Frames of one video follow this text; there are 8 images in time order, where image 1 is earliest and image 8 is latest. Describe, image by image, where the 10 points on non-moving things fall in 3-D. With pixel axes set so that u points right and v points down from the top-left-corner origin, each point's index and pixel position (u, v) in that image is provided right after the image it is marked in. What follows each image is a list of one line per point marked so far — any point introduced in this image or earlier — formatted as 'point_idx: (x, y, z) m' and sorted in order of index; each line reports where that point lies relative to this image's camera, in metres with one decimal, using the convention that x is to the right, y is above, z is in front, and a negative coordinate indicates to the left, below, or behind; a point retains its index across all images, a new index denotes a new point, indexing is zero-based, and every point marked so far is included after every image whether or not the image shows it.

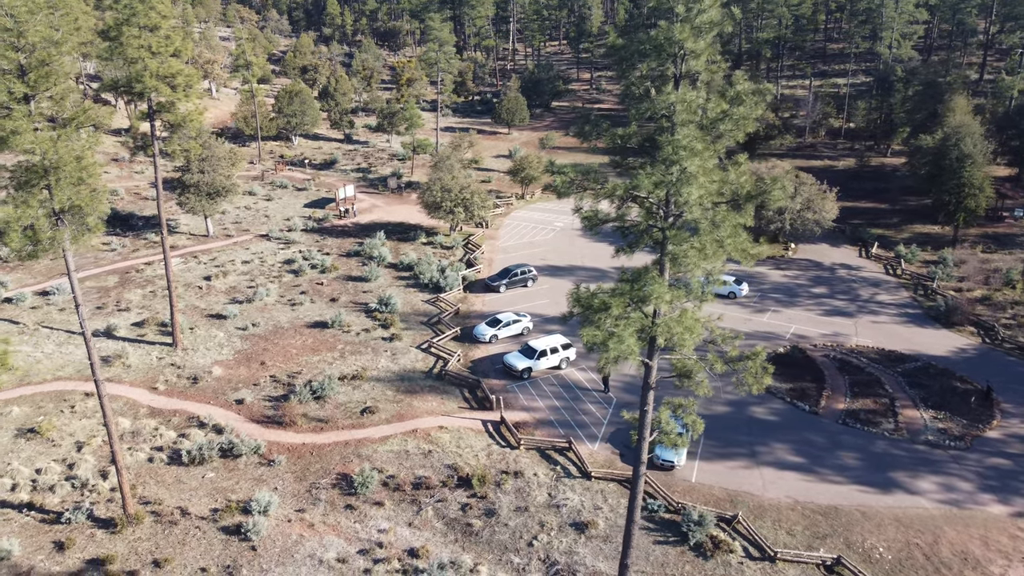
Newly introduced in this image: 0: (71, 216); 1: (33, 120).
0: (-9.1, +1.5, +16.9) m
1: (-9.3, +3.2, +15.8) m
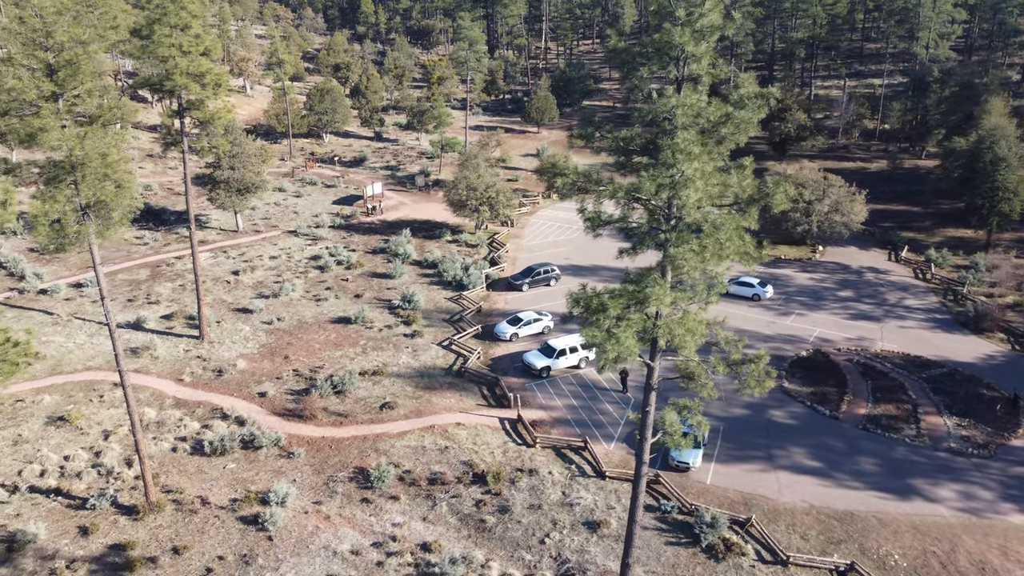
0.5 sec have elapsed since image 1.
0: (-8.8, +1.6, +17.4) m
1: (-9.0, +3.4, +16.3) m
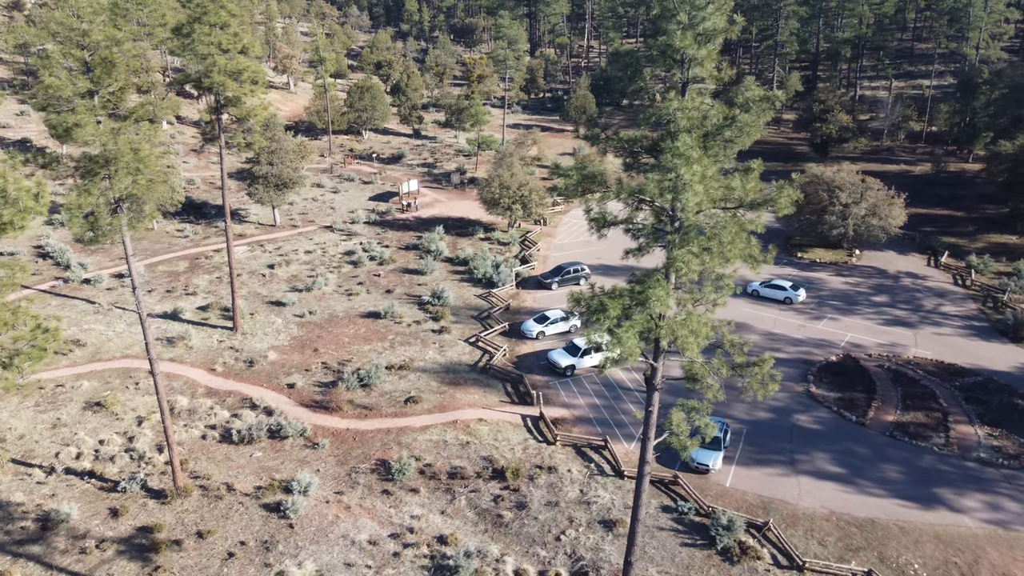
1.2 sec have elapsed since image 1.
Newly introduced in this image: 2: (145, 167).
0: (-8.4, +1.8, +18.0) m
1: (-8.6, +3.6, +16.9) m
2: (-7.9, +2.6, +17.5) m
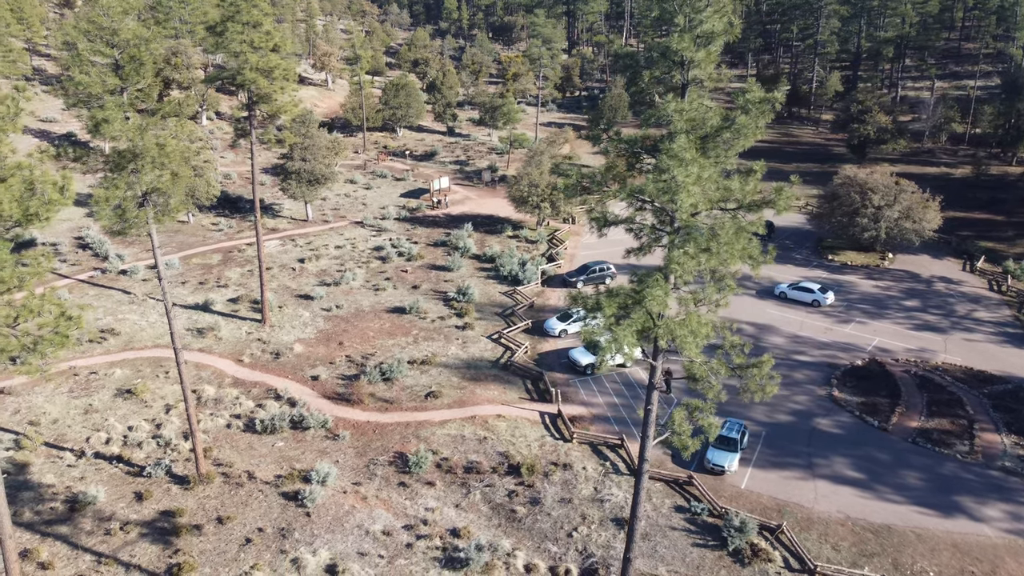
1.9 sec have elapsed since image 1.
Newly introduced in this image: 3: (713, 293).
0: (-8.1, +2.0, +18.6) m
1: (-8.3, +3.8, +17.5) m
2: (-7.6, +2.8, +18.1) m
3: (+3.0, -0.1, +12.3) m
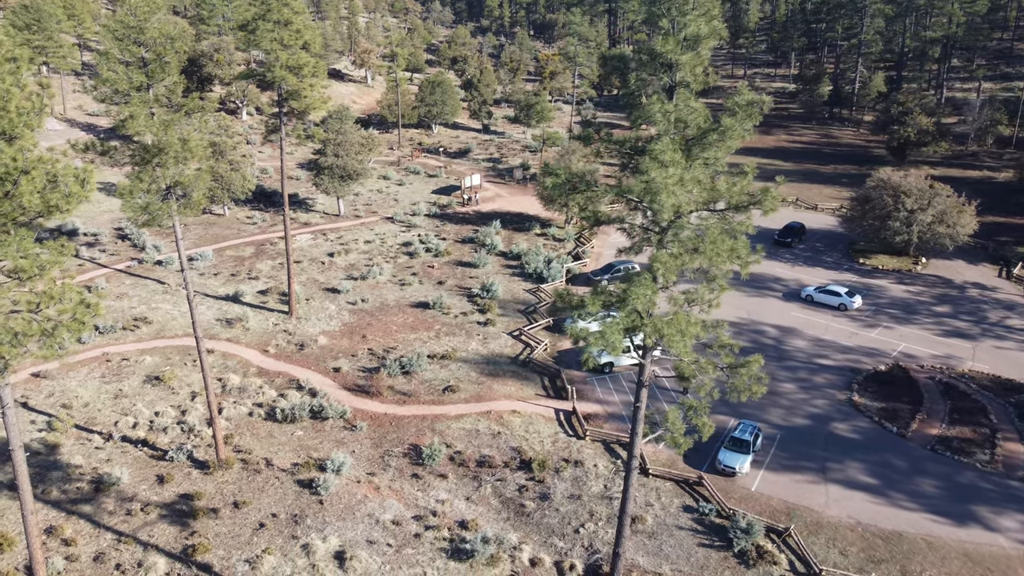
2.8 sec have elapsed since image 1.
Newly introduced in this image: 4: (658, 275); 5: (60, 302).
0: (-7.8, +2.3, +19.2) m
1: (-8.0, +4.0, +18.1) m
2: (-7.3, +3.0, +18.7) m
3: (+2.9, -0.1, +12.4) m
4: (+1.9, +0.2, +11.4) m
5: (-8.1, -0.3, +14.7) m
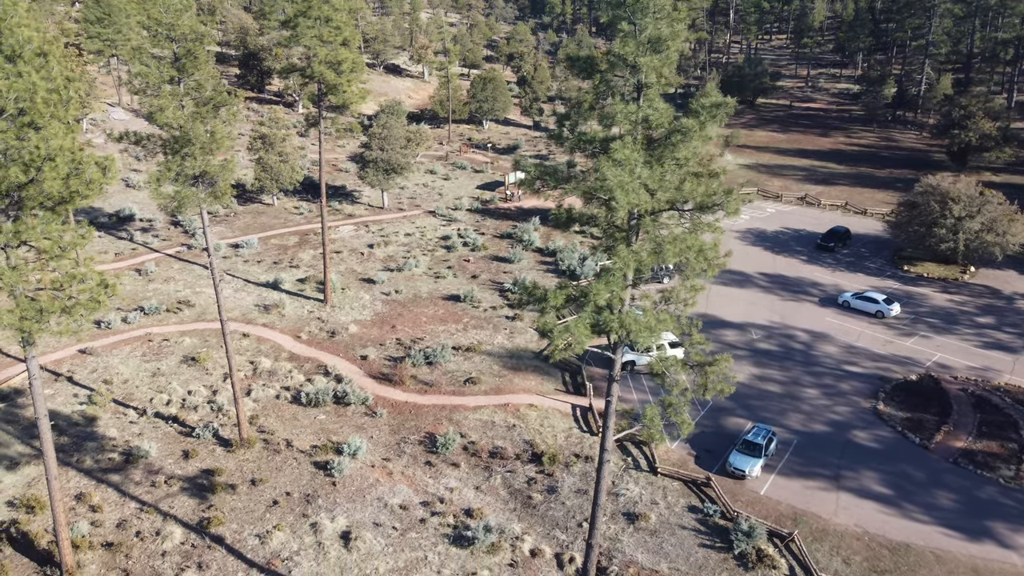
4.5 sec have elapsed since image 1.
0: (-7.6, +2.6, +20.2) m
1: (-7.8, +4.4, +19.1) m
2: (-7.1, +3.4, +19.6) m
3: (+2.6, -0.1, +12.6) m
4: (+1.5, +0.2, +11.7) m
5: (-8.2, +0.1, +15.7) m
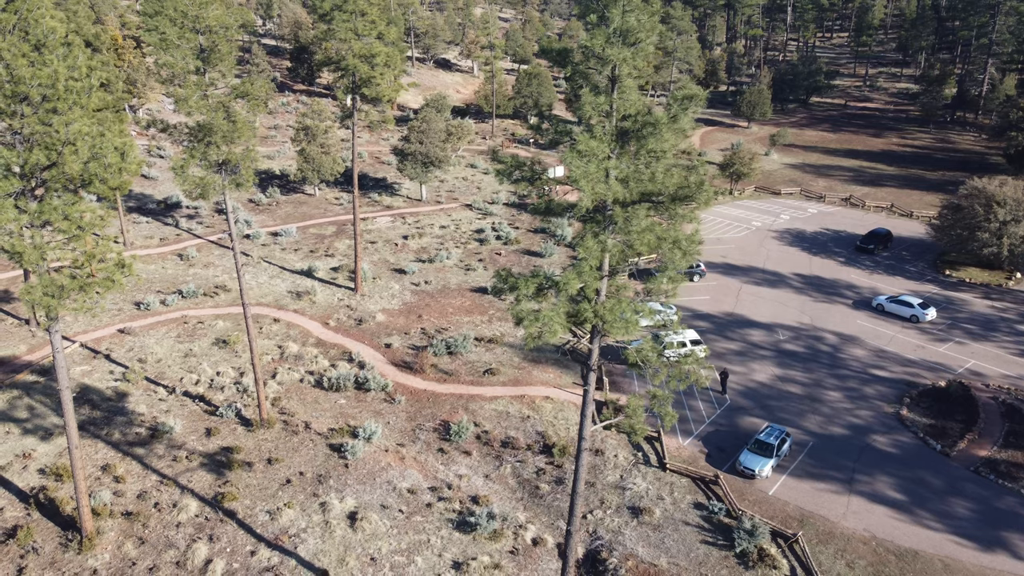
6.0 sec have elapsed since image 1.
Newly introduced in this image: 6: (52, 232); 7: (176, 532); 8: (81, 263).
0: (-7.2, +3.1, +20.9) m
1: (-7.5, +4.8, +19.9) m
2: (-6.8, +3.8, +20.3) m
3: (+2.3, +0.1, +12.7) m
4: (+1.2, +0.4, +11.9) m
5: (-8.3, +0.5, +16.5) m
6: (-9.0, +1.1, +16.0) m
7: (-8.0, -5.8, +19.4) m
8: (-8.5, +0.5, +16.2) m
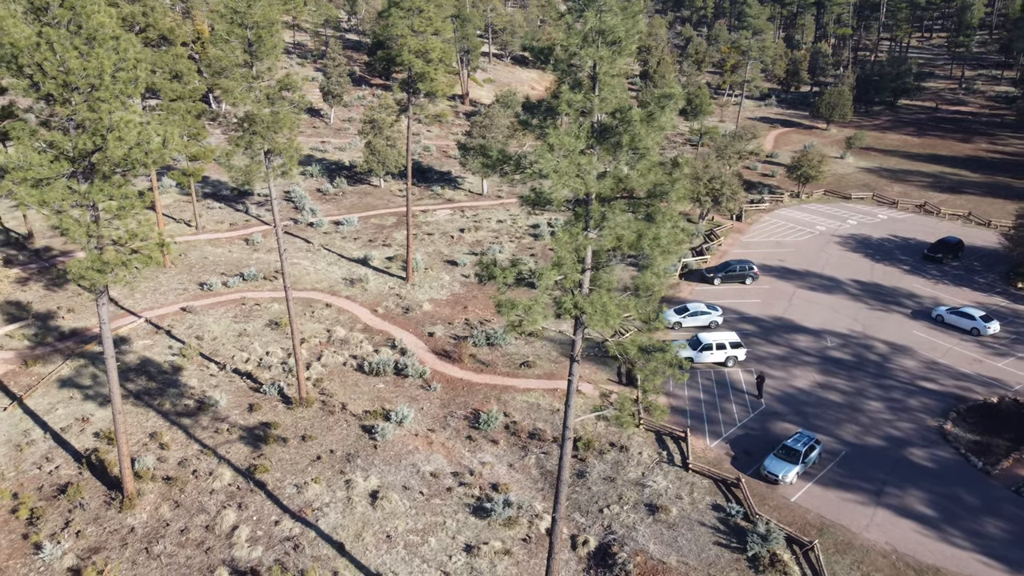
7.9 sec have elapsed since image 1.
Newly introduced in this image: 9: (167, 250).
0: (-6.4, +3.5, +22.0) m
1: (-6.7, +5.3, +21.0) m
2: (-6.0, +4.2, +21.4) m
3: (+2.1, +0.1, +12.9) m
4: (+0.9, +0.5, +12.2) m
5: (-8.0, +1.0, +17.7) m
6: (-8.8, +1.6, +17.3) m
7: (-7.7, -5.3, +20.7) m
8: (-8.3, +1.0, +17.4) m
9: (-7.6, +0.8, +18.3) m
